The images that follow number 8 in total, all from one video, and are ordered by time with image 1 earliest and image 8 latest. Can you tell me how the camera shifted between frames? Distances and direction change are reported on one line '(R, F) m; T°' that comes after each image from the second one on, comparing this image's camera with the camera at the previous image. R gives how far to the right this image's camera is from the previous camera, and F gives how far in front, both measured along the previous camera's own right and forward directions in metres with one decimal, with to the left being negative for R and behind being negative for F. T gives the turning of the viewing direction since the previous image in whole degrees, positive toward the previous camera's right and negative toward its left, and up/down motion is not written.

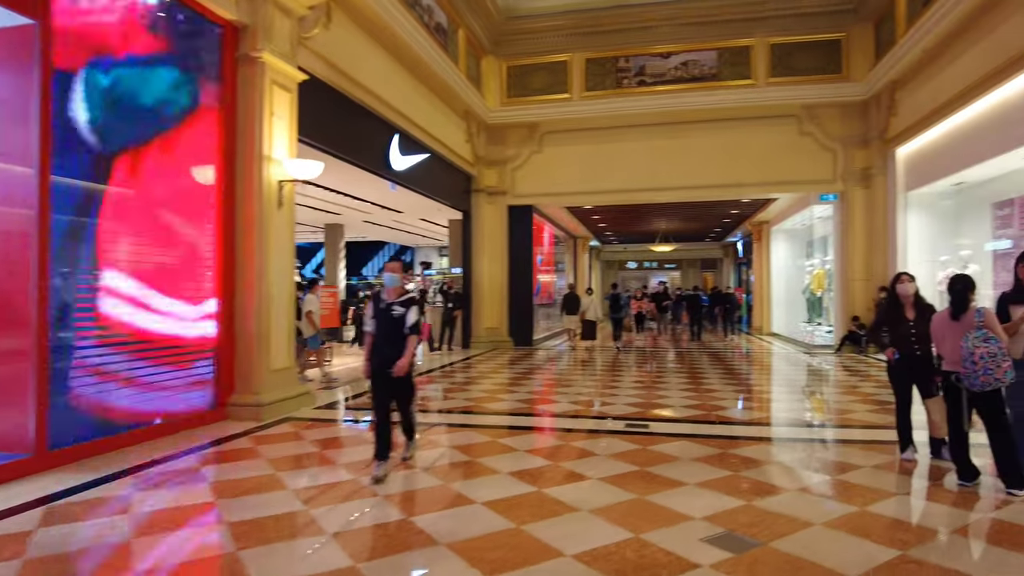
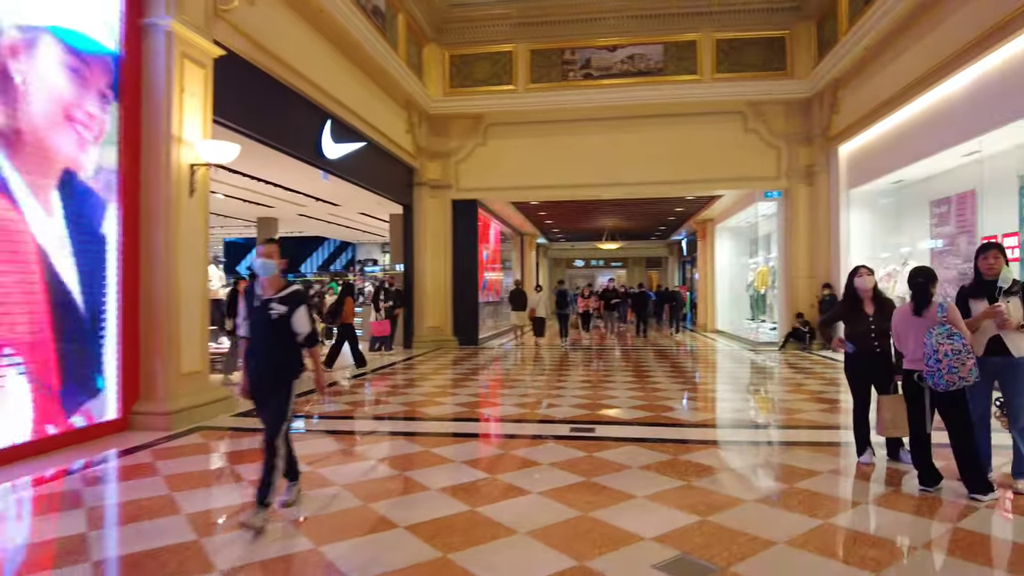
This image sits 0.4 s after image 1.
(+0.1, +0.3) m; +4°
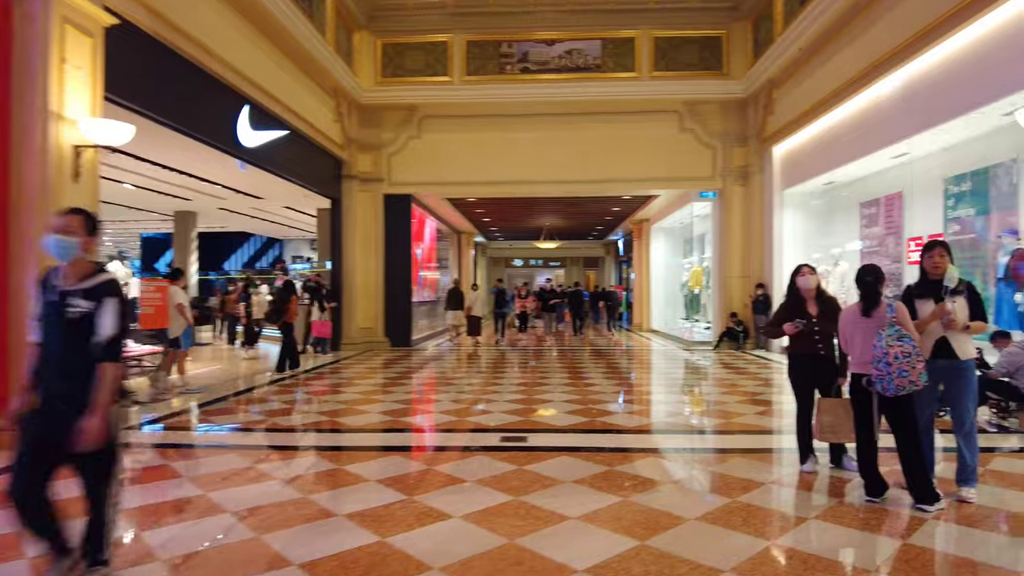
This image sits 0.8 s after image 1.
(+0.1, +0.3) m; +5°
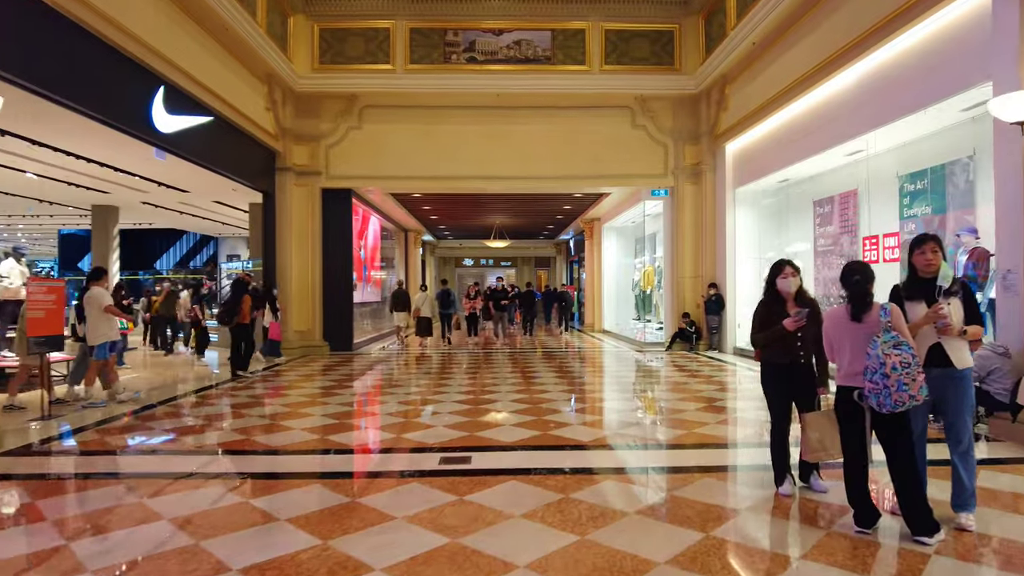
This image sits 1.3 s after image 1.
(0.0, +0.4) m; +4°
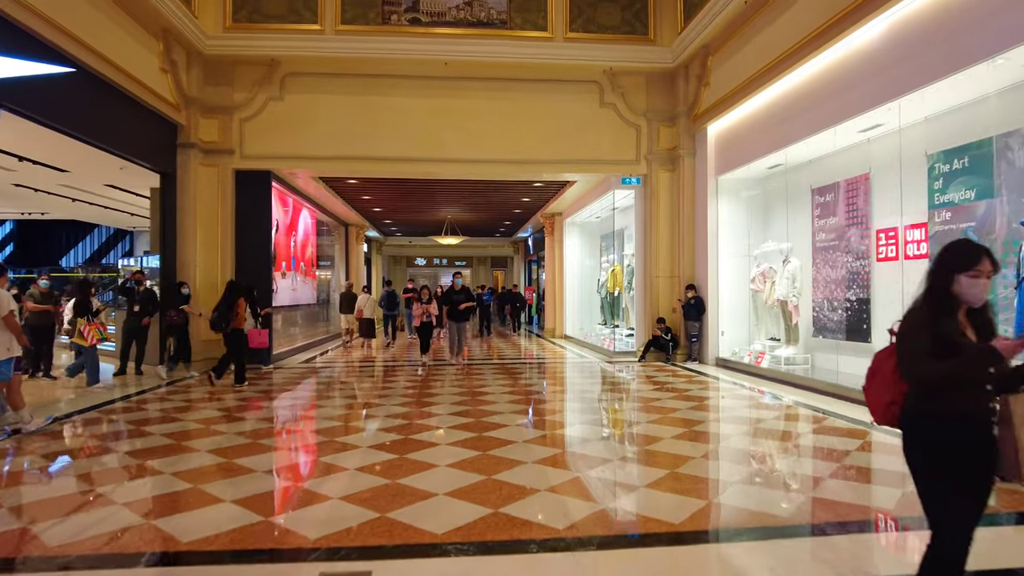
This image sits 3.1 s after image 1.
(+0.1, +1.4) m; +4°
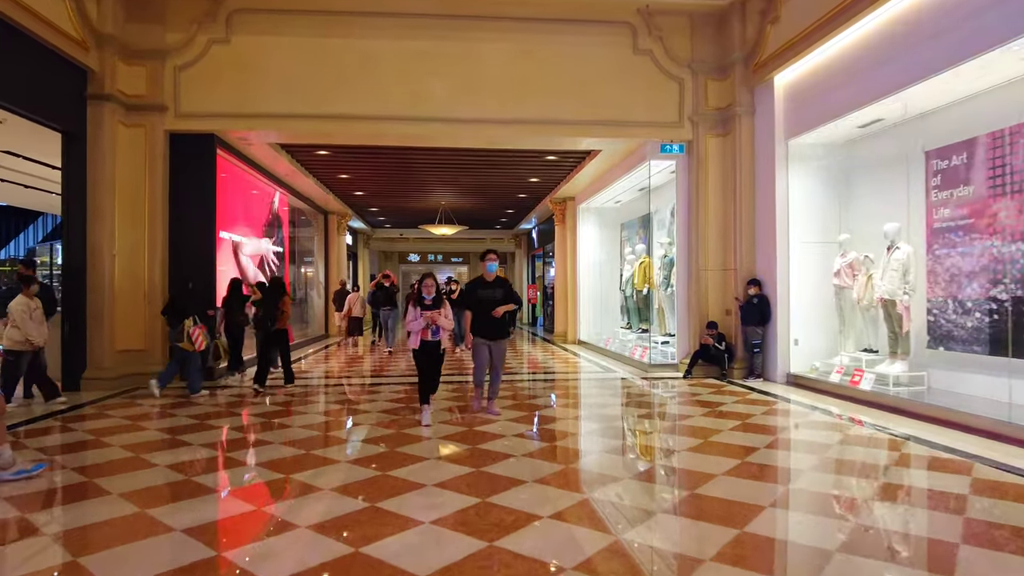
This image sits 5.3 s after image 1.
(-0.1, +1.9) m; 0°
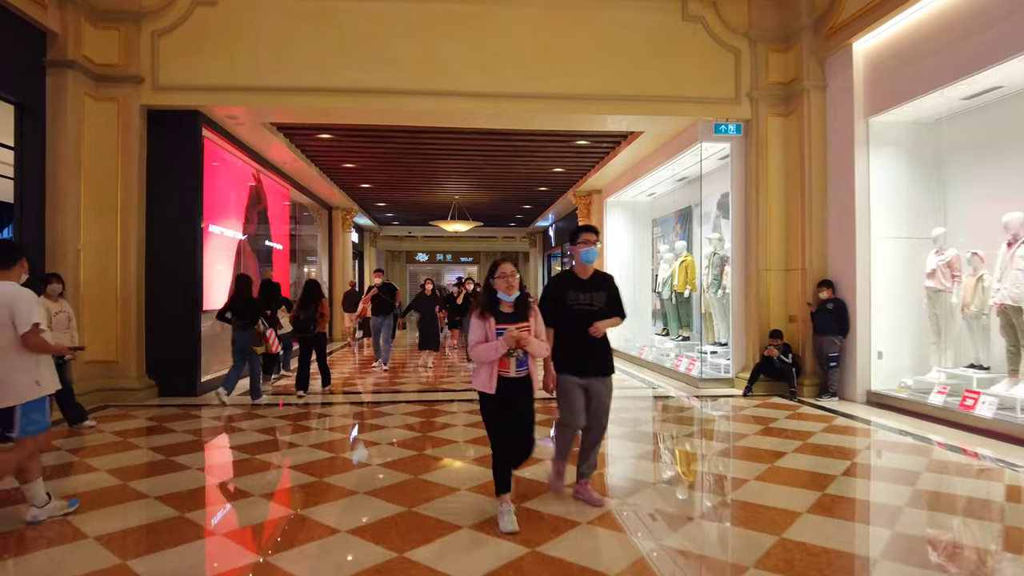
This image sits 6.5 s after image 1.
(-0.2, +1.0) m; 0°
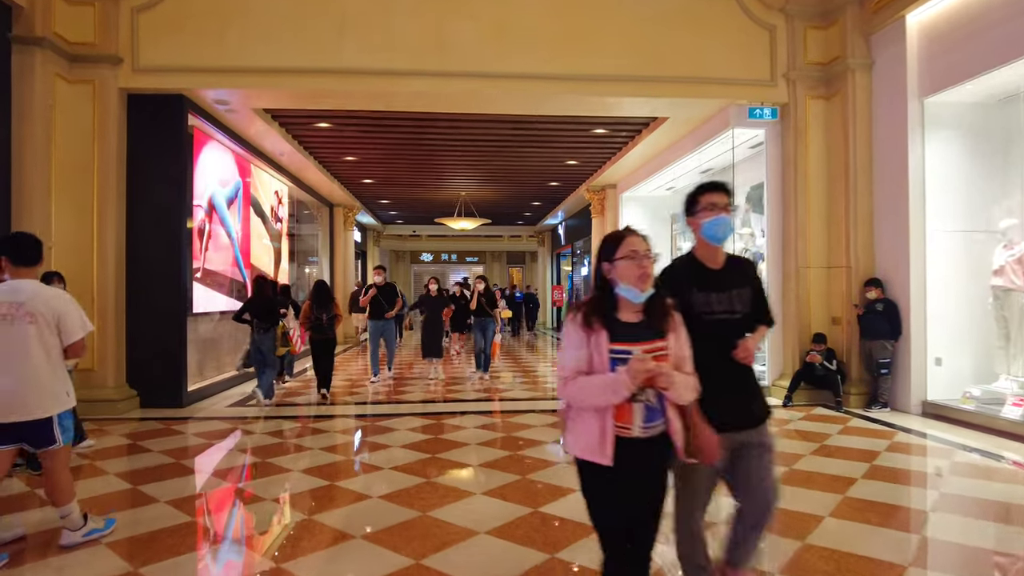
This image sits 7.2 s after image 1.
(-0.1, +0.5) m; 0°
